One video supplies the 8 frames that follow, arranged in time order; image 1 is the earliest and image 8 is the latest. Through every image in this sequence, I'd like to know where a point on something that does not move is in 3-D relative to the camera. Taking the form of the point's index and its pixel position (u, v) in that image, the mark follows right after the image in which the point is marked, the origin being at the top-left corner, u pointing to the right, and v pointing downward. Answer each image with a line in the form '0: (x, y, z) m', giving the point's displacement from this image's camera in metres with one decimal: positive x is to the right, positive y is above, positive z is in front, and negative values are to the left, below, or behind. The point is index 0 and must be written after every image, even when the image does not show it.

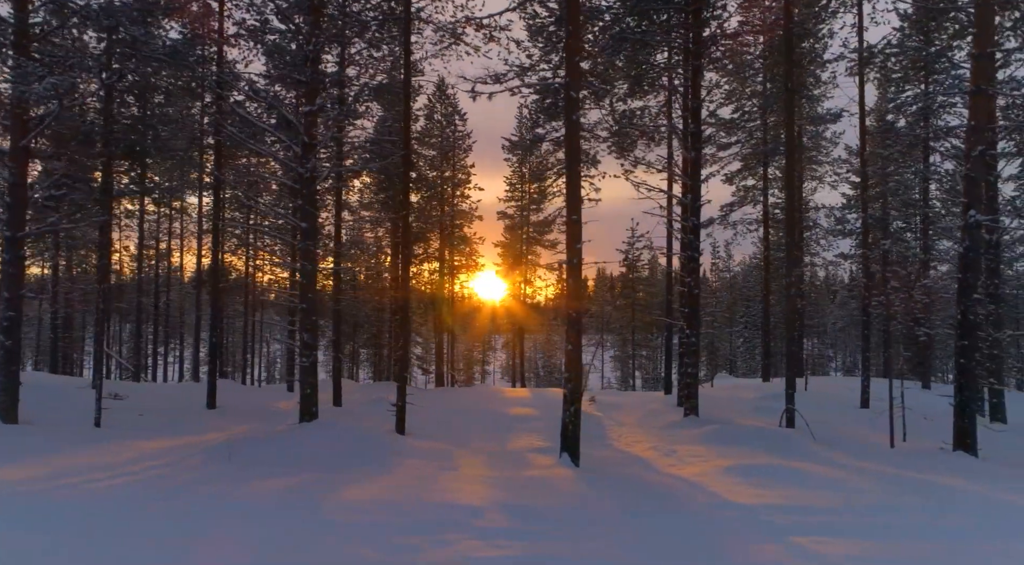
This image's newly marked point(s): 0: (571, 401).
0: (+0.8, -1.7, +12.9) m
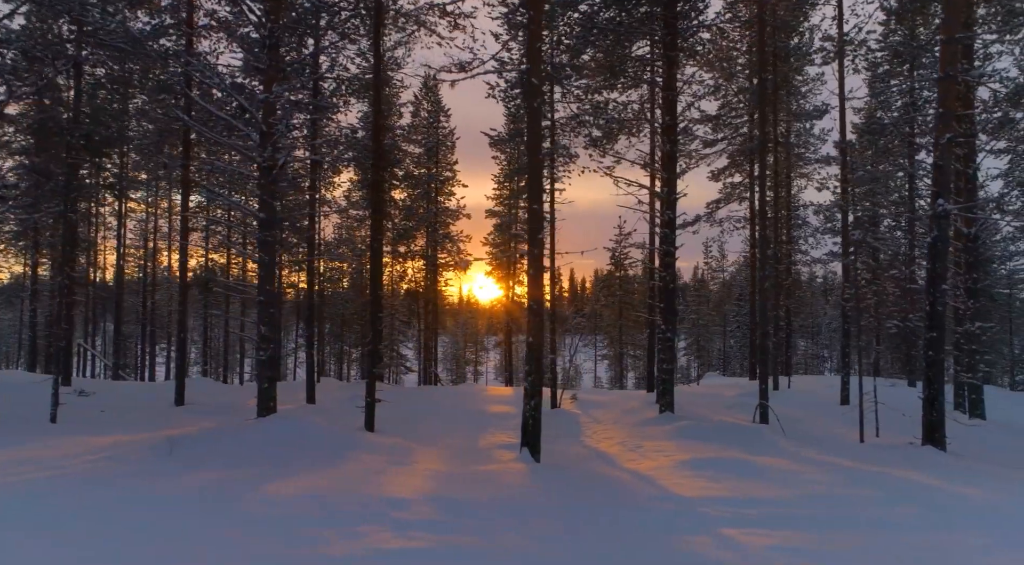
0: (+0.2, -1.6, +12.6) m
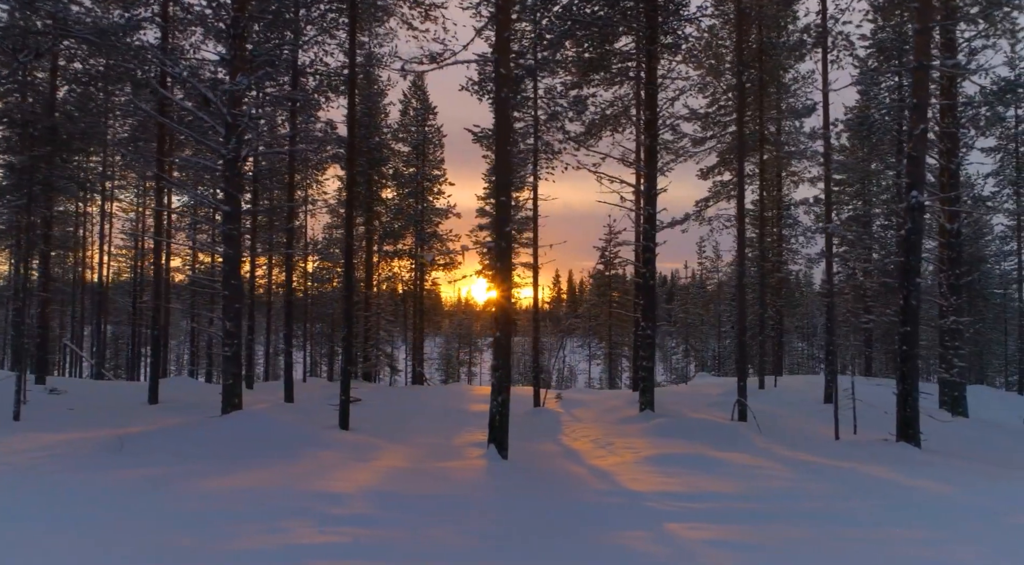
0: (-0.2, -1.5, +12.4) m
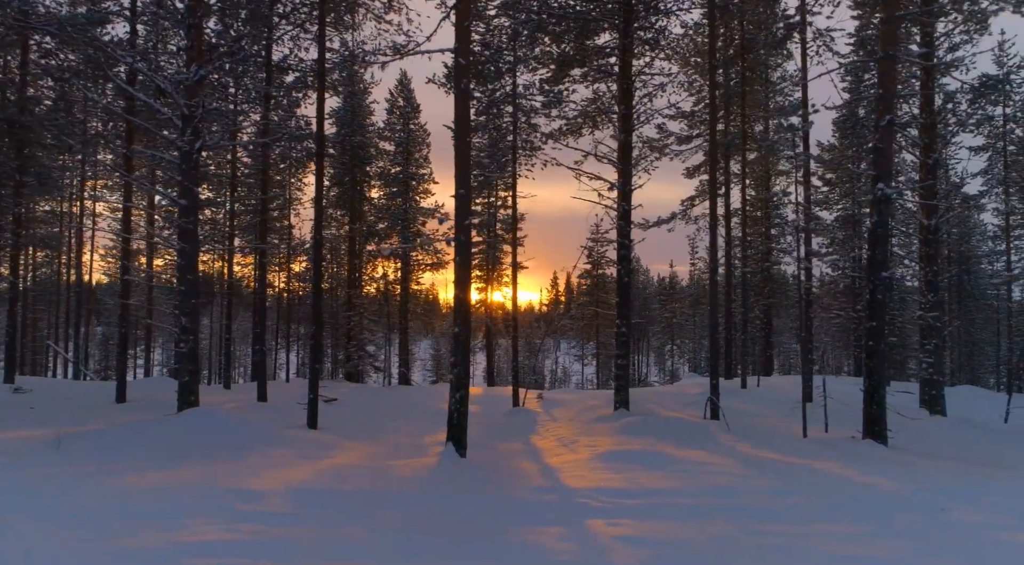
0: (-0.8, -1.4, +12.2) m
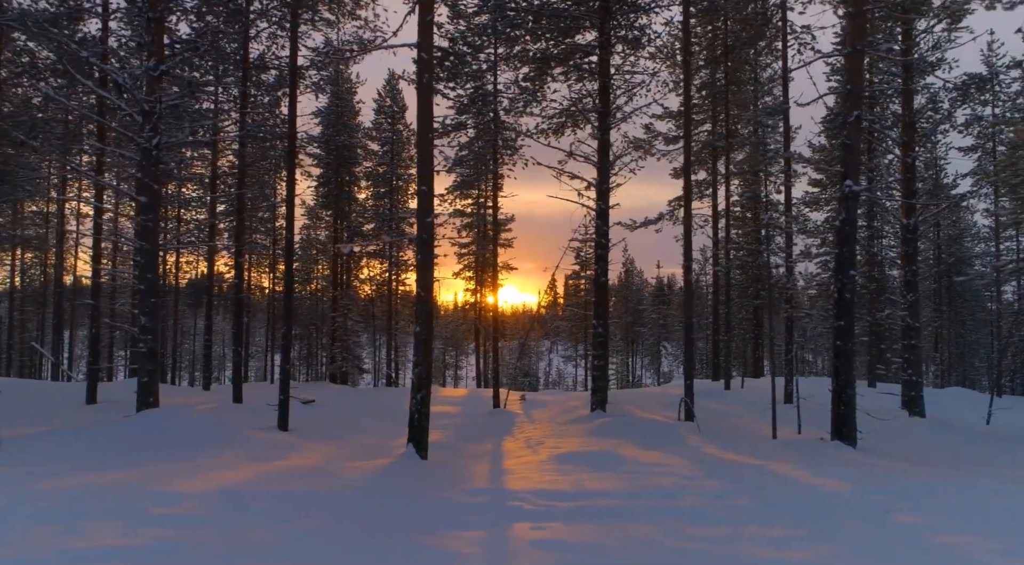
0: (-1.3, -1.4, +11.9) m
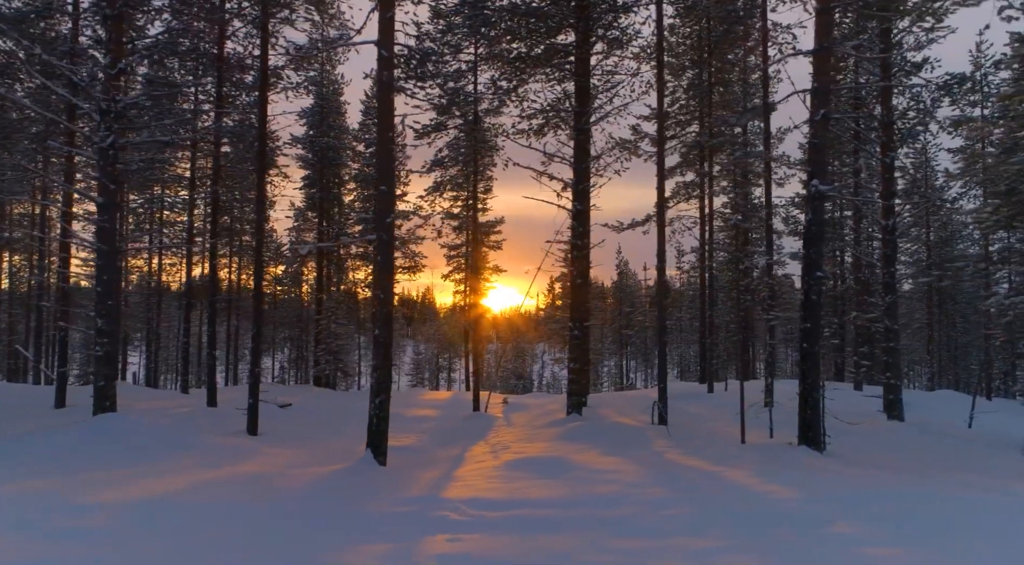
0: (-1.8, -1.4, +11.7) m
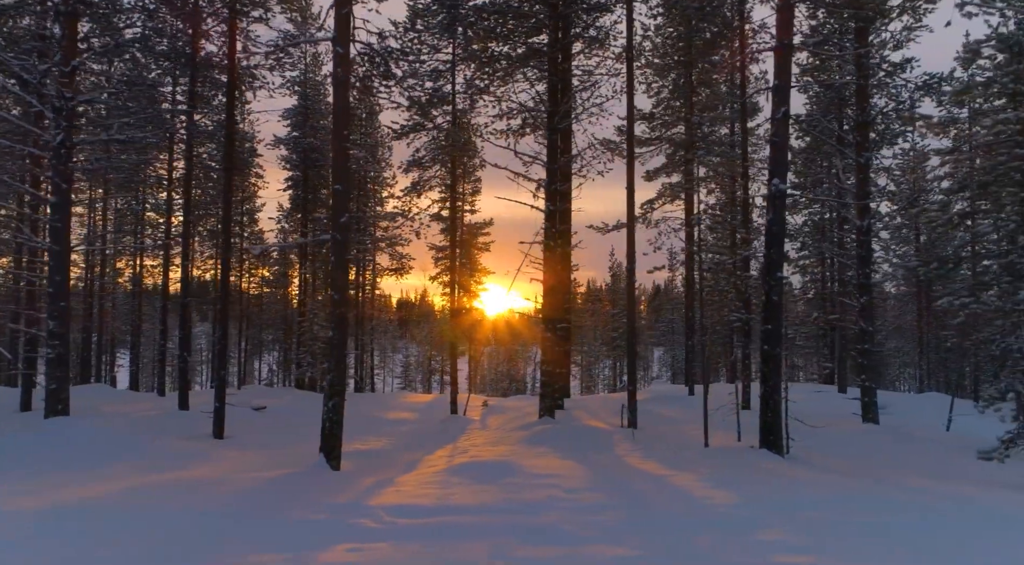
0: (-2.3, -1.4, +11.5) m
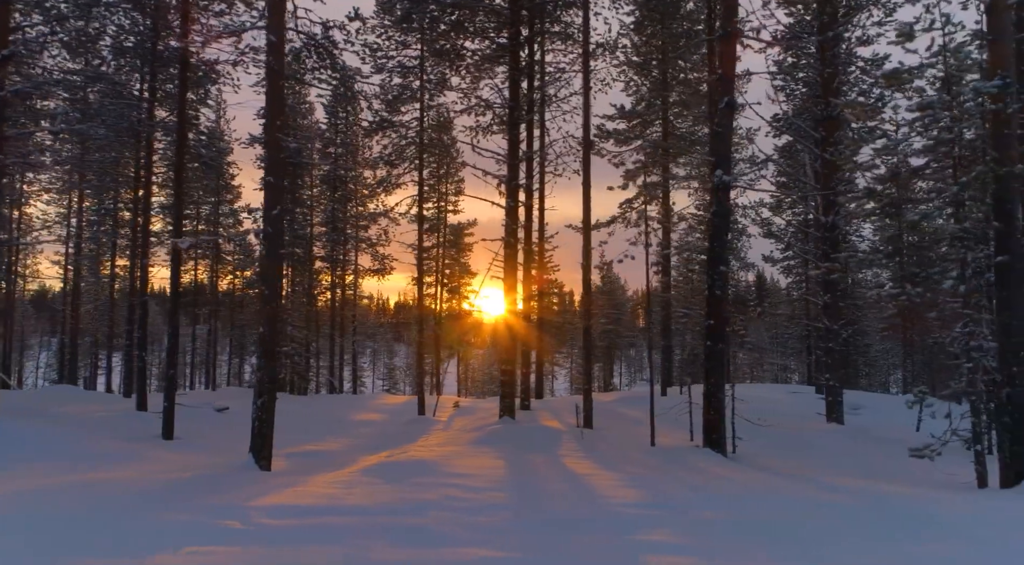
0: (-3.1, -1.4, +11.1) m
